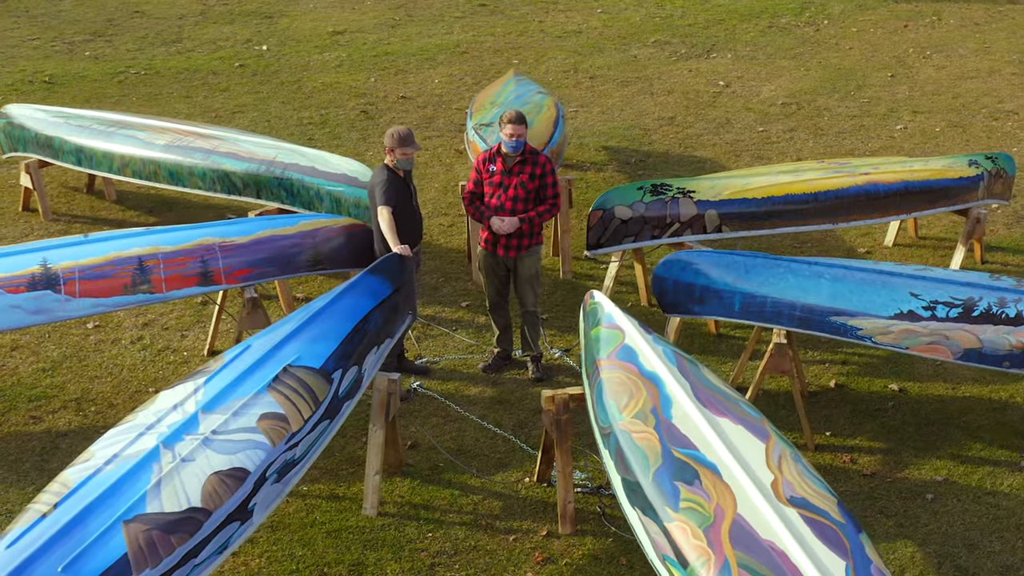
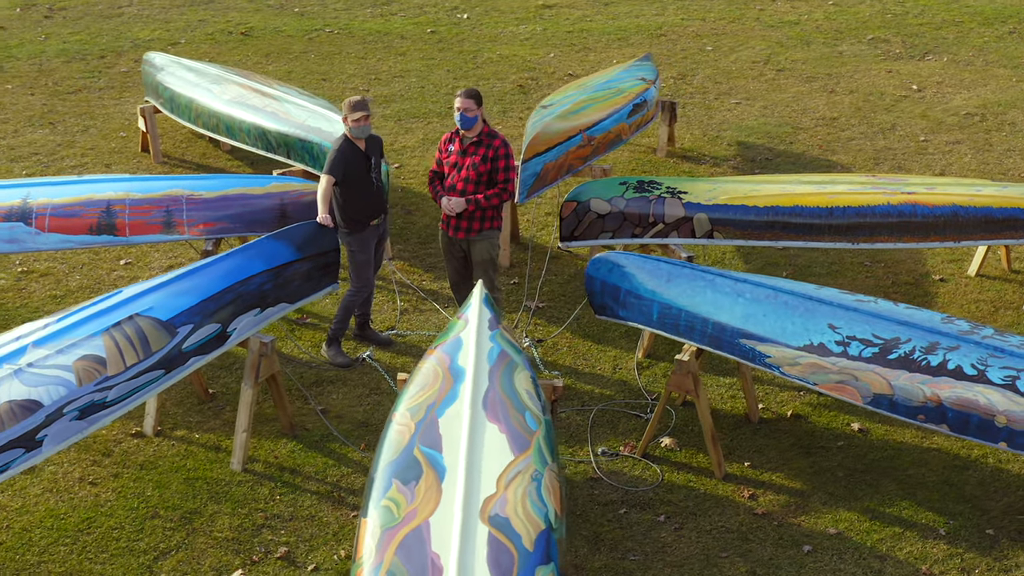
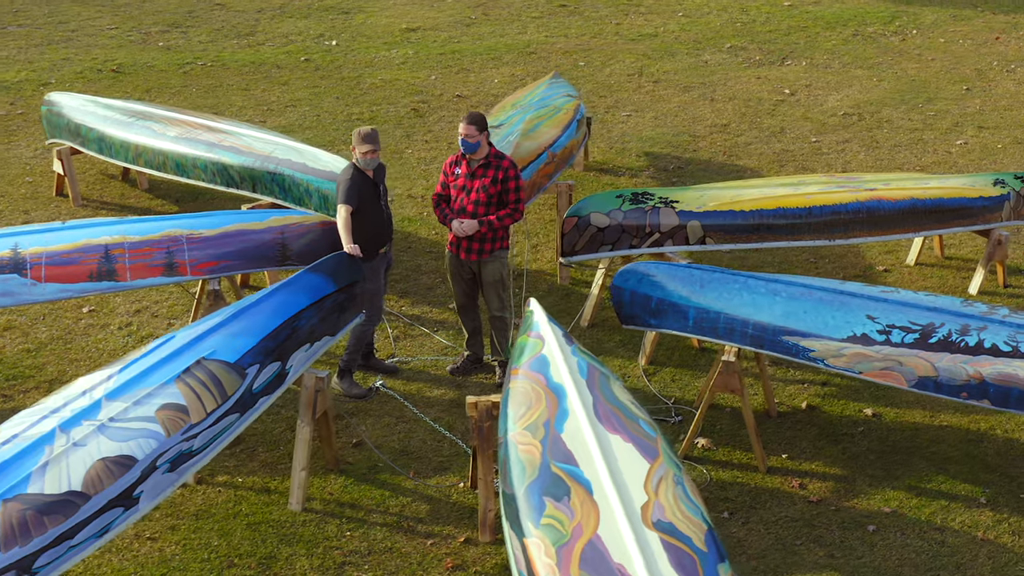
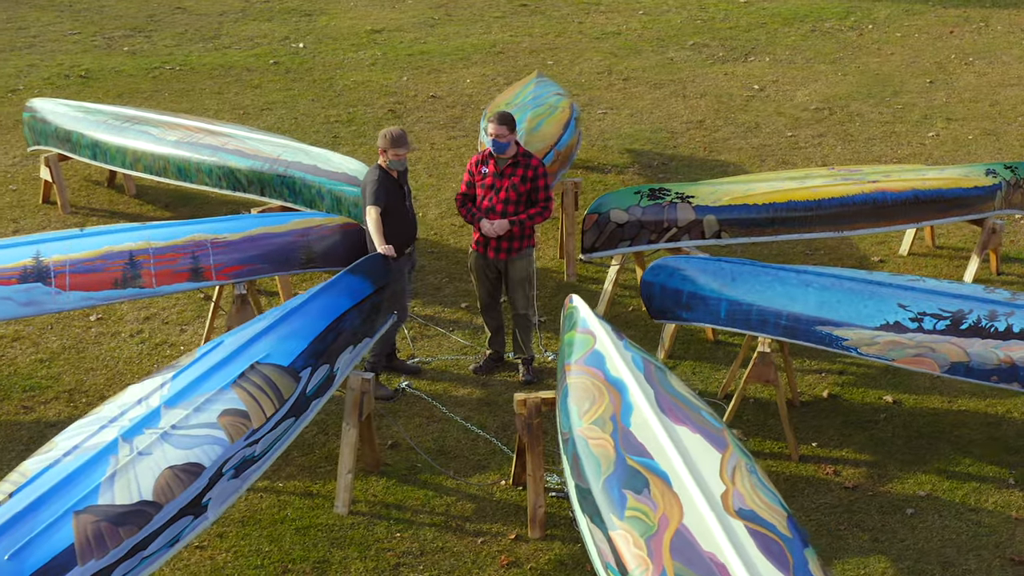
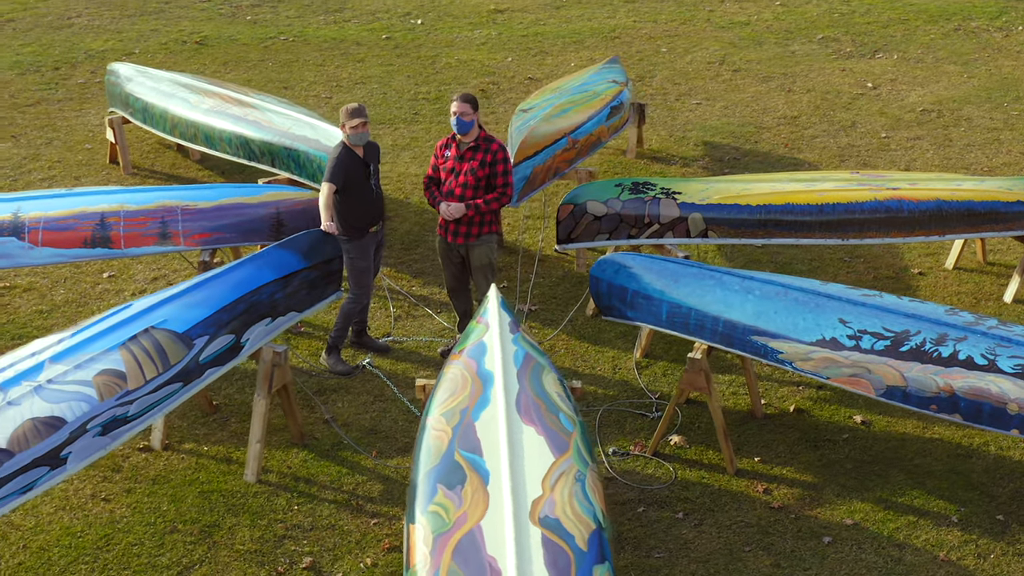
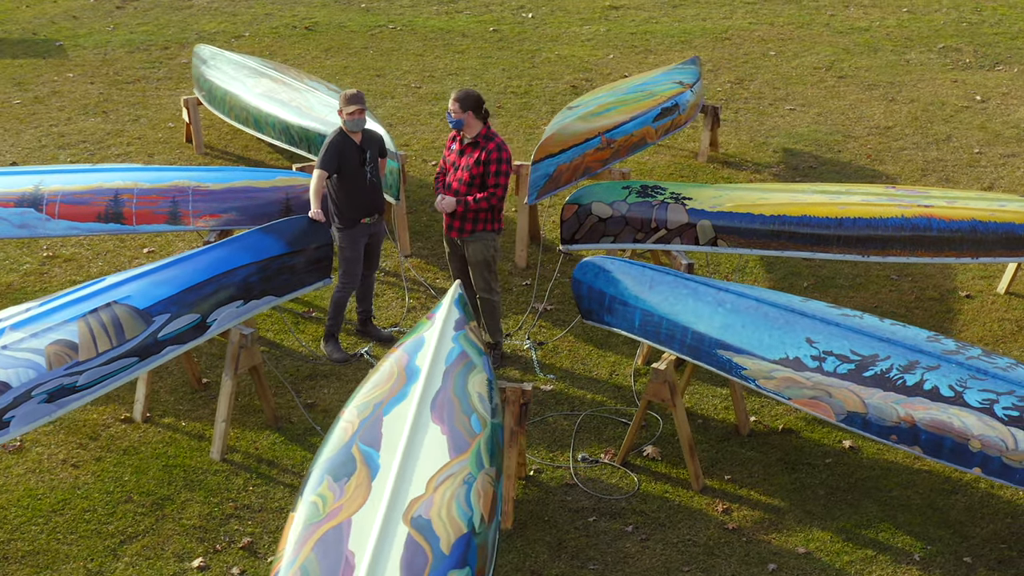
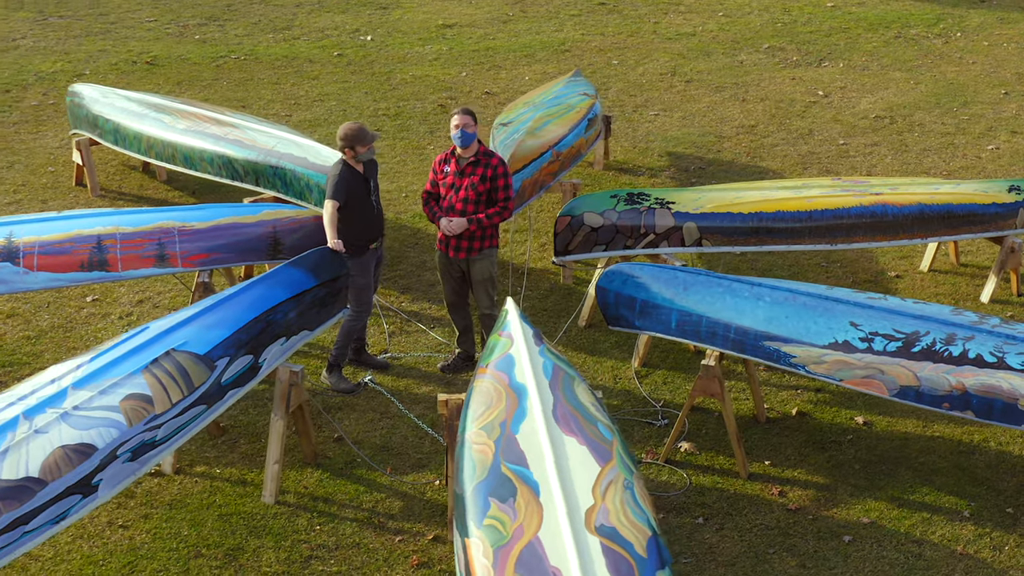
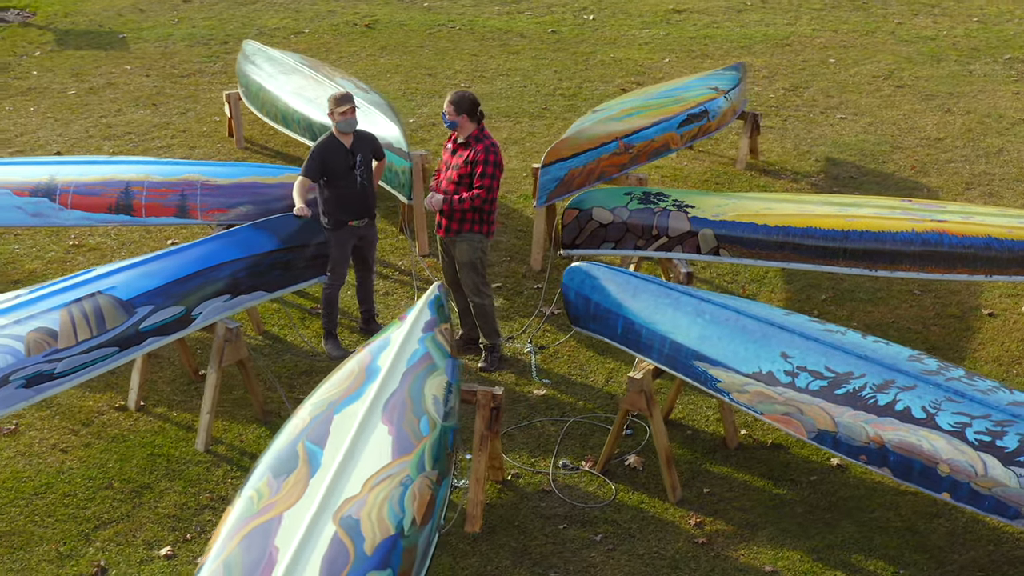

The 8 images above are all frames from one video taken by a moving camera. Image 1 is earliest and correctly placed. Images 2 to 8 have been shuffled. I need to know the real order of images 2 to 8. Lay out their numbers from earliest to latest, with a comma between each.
4, 3, 7, 5, 2, 6, 8
